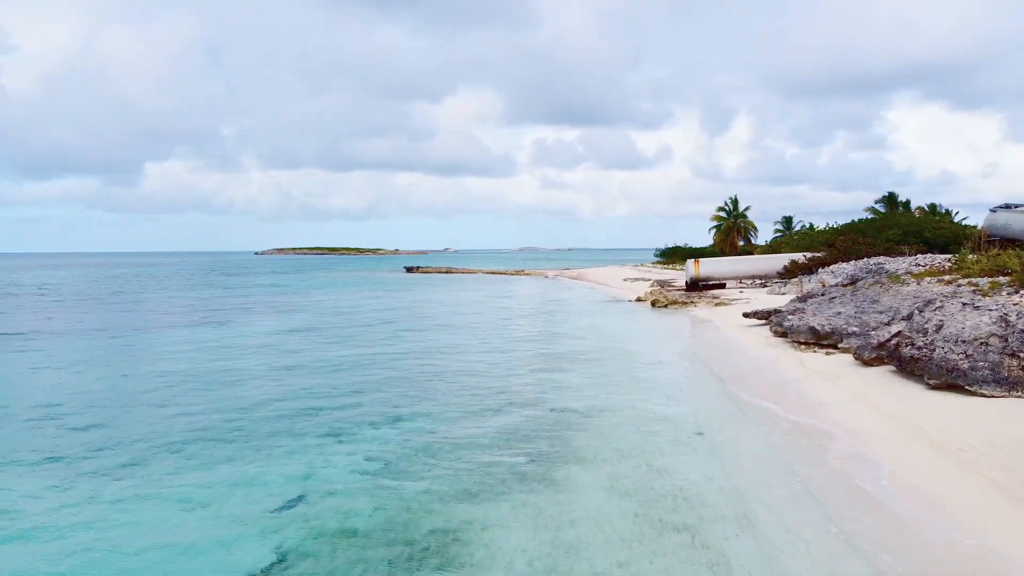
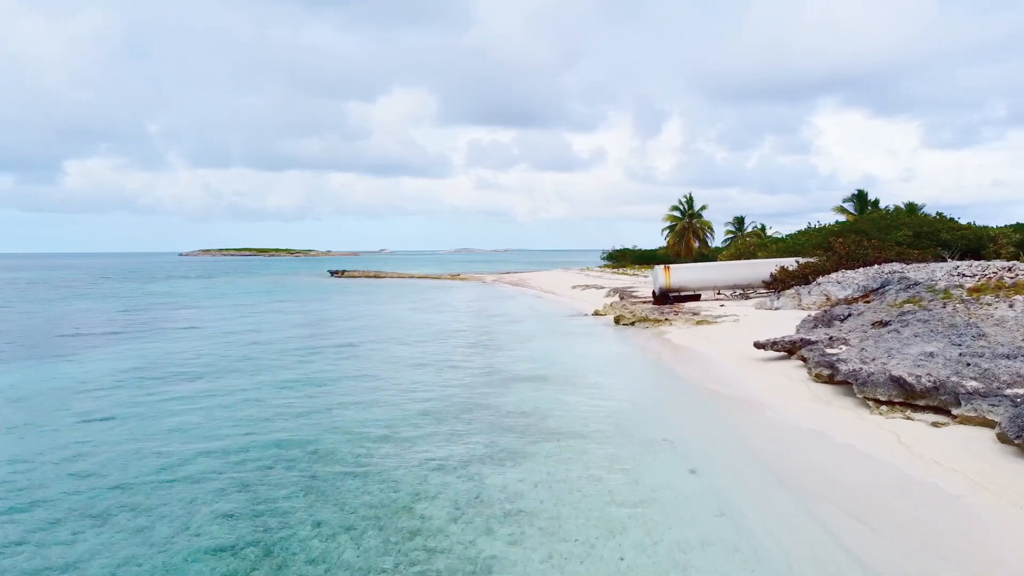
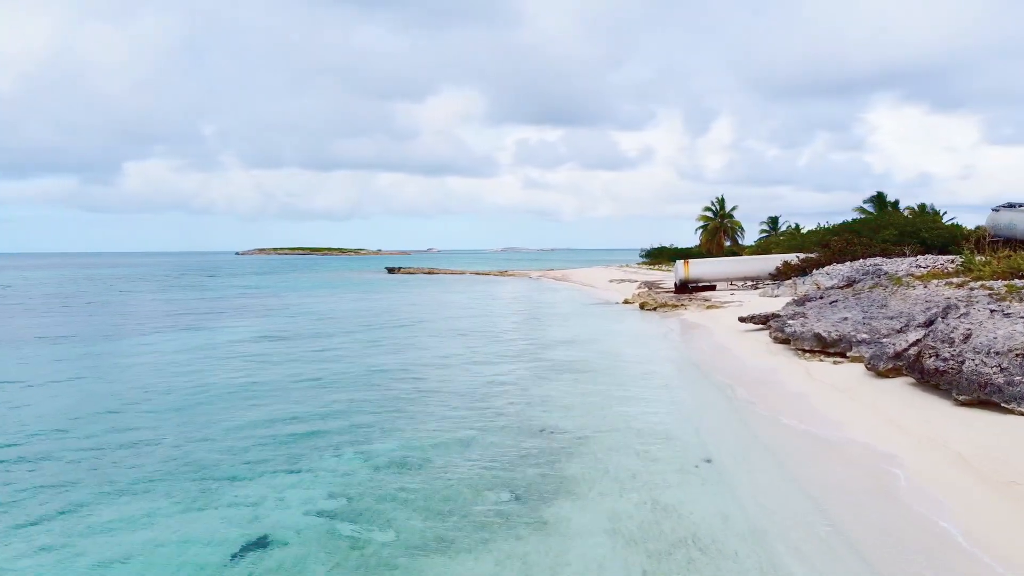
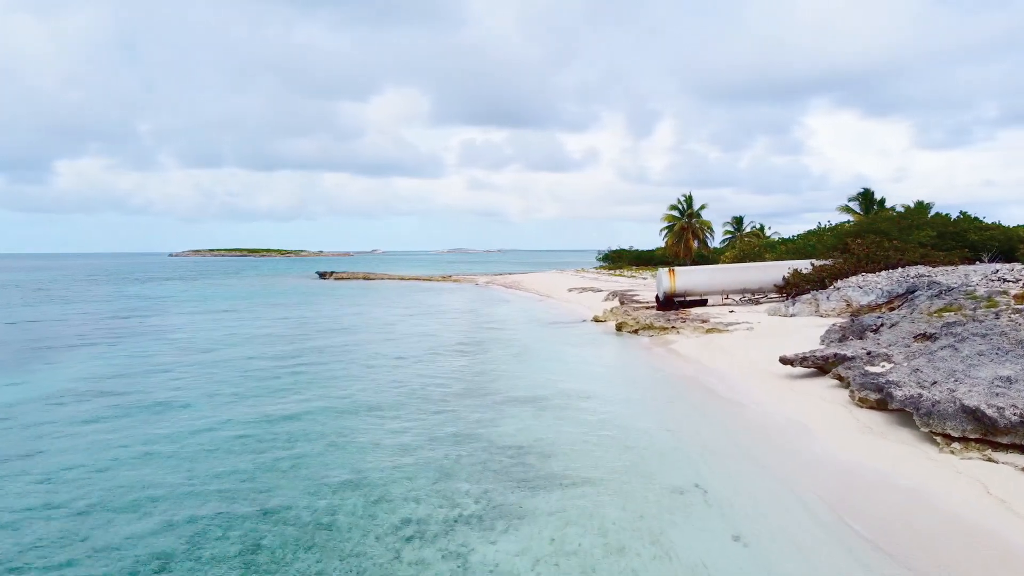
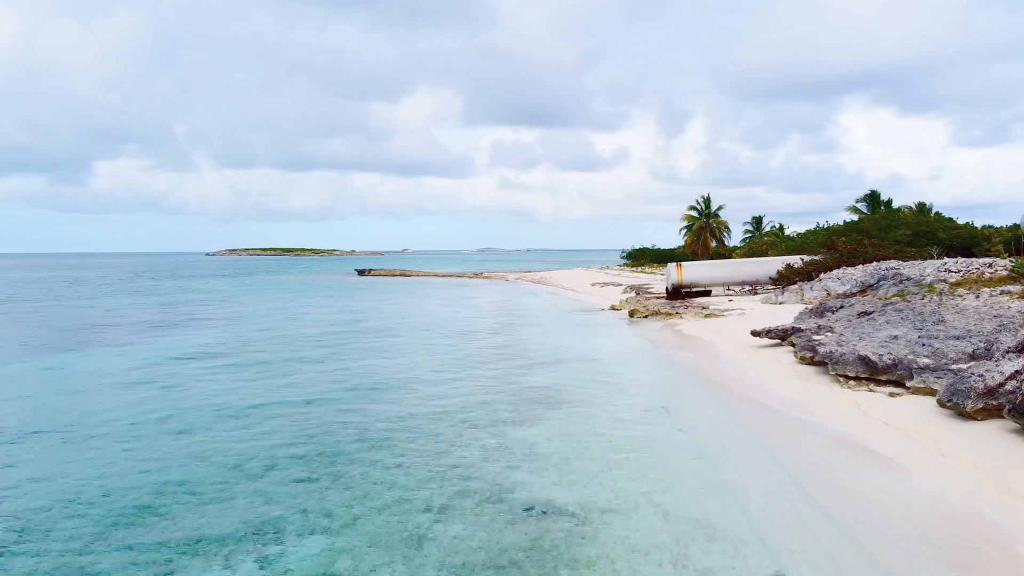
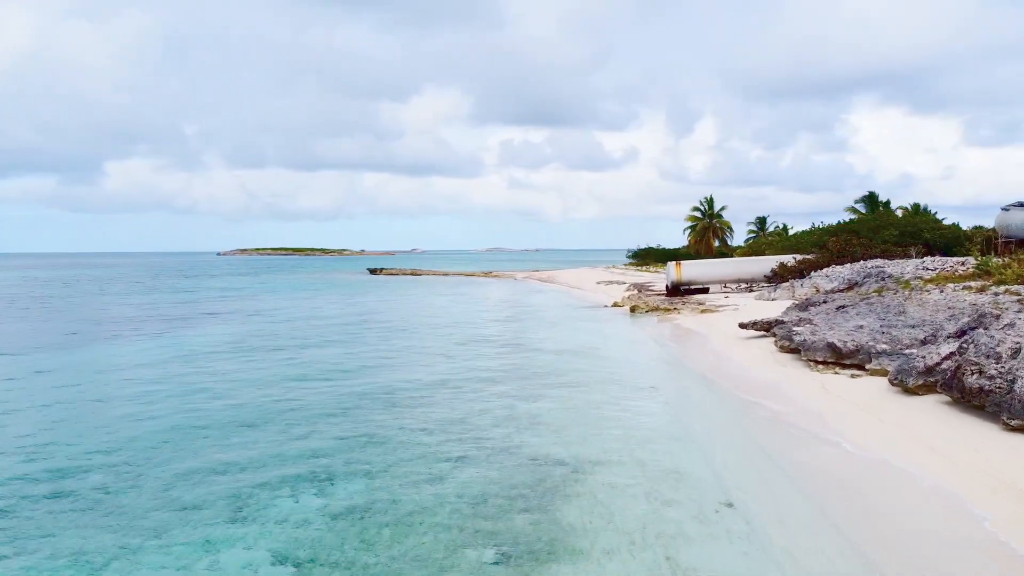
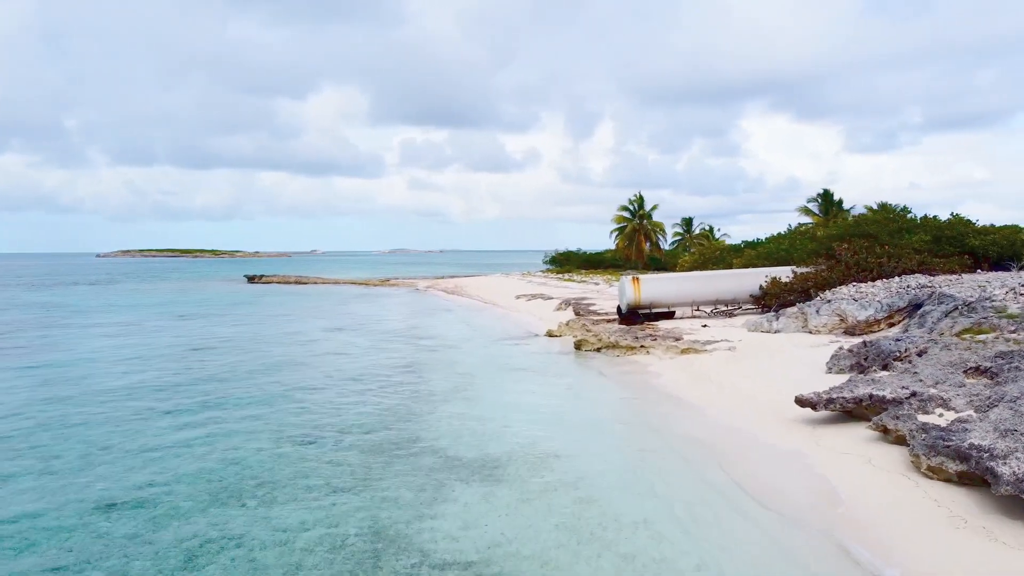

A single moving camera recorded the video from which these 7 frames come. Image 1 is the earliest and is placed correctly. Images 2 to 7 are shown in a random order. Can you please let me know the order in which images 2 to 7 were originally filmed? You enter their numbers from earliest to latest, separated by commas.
3, 6, 5, 2, 4, 7
